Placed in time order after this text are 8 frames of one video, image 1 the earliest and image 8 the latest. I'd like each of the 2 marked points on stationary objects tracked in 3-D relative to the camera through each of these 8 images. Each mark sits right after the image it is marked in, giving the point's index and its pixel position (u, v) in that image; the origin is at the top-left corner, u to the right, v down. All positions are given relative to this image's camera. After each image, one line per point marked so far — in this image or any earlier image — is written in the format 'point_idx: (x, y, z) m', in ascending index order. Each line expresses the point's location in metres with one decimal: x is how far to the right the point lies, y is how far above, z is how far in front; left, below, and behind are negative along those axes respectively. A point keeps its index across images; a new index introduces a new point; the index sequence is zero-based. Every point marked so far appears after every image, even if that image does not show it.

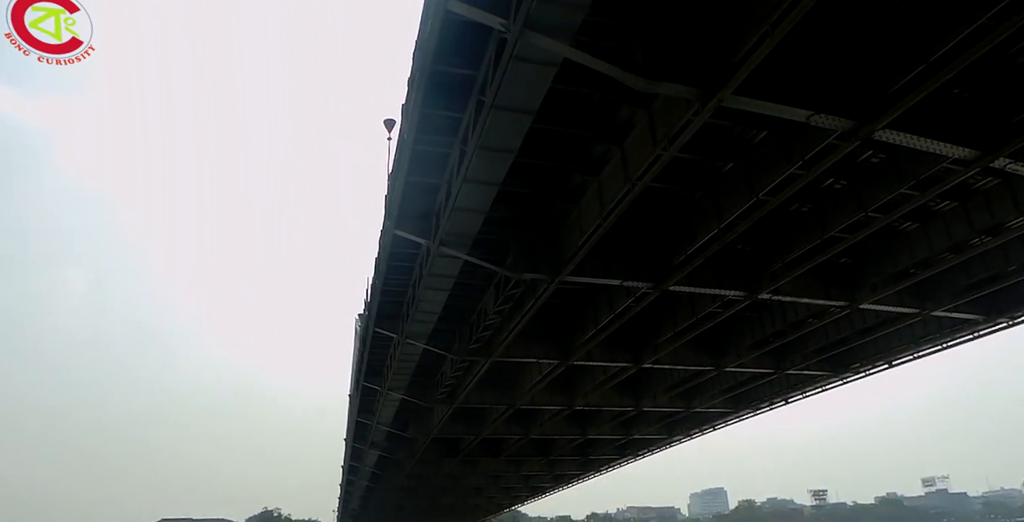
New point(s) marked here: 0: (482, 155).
0: (-0.7, +2.2, +12.2) m
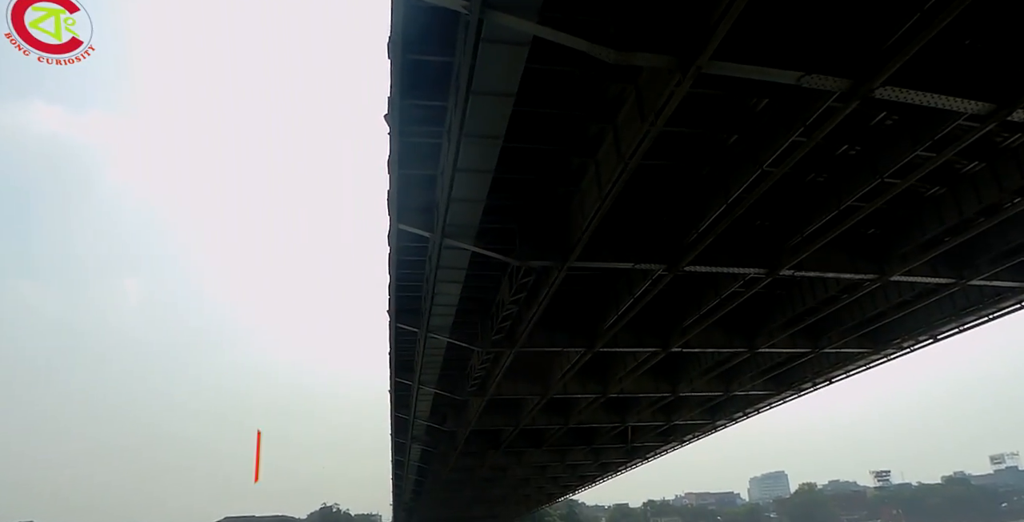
0: (-0.9, +2.4, +12.1) m
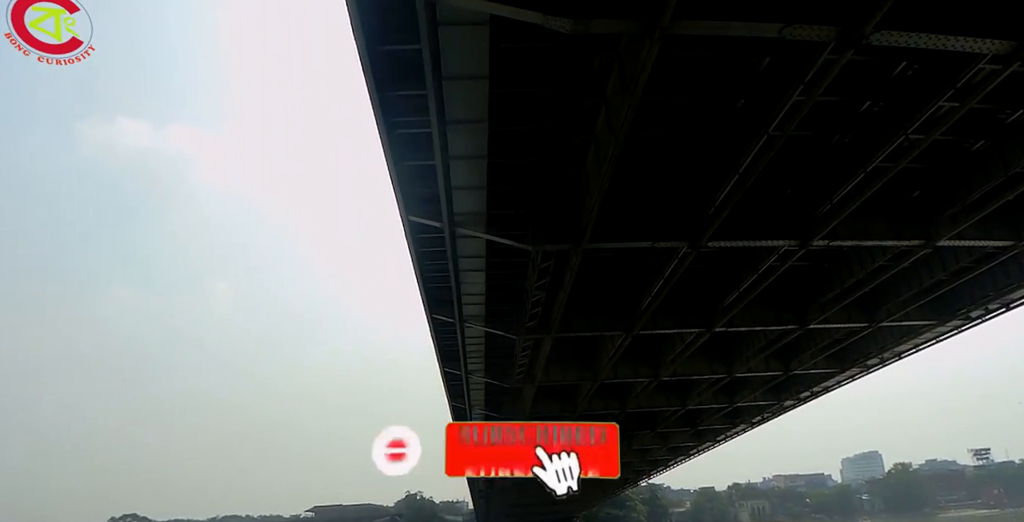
0: (-1.1, +2.6, +11.9) m
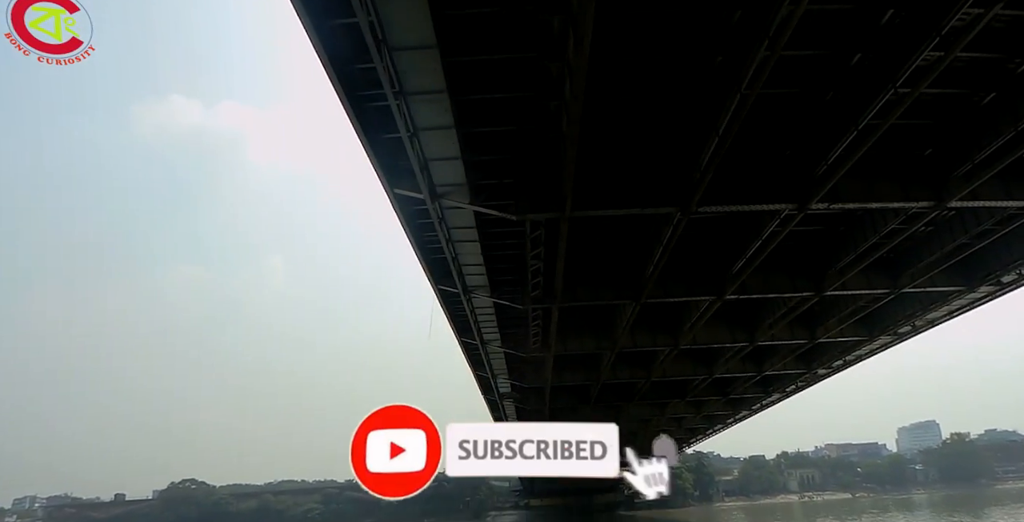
0: (-1.8, +3.2, +11.8) m
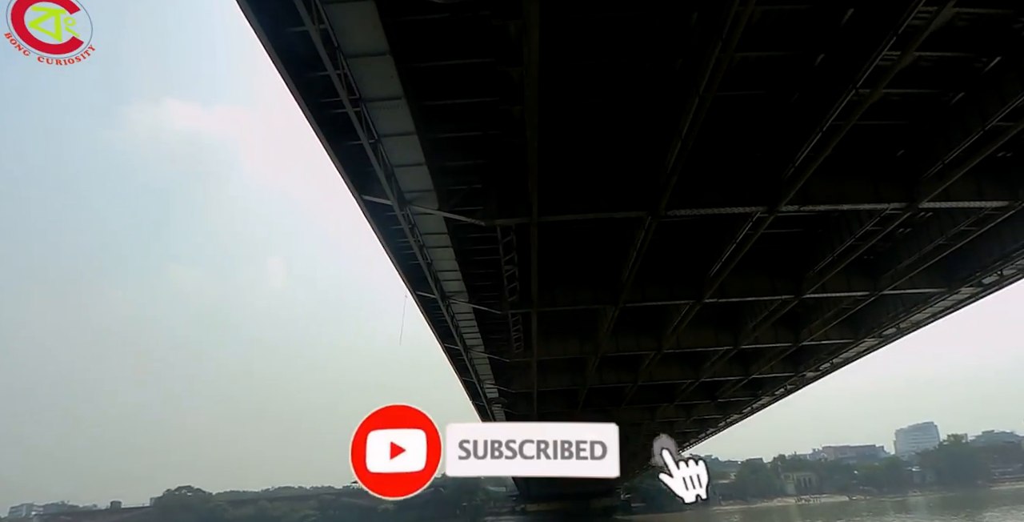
0: (-2.7, +3.1, +11.6) m
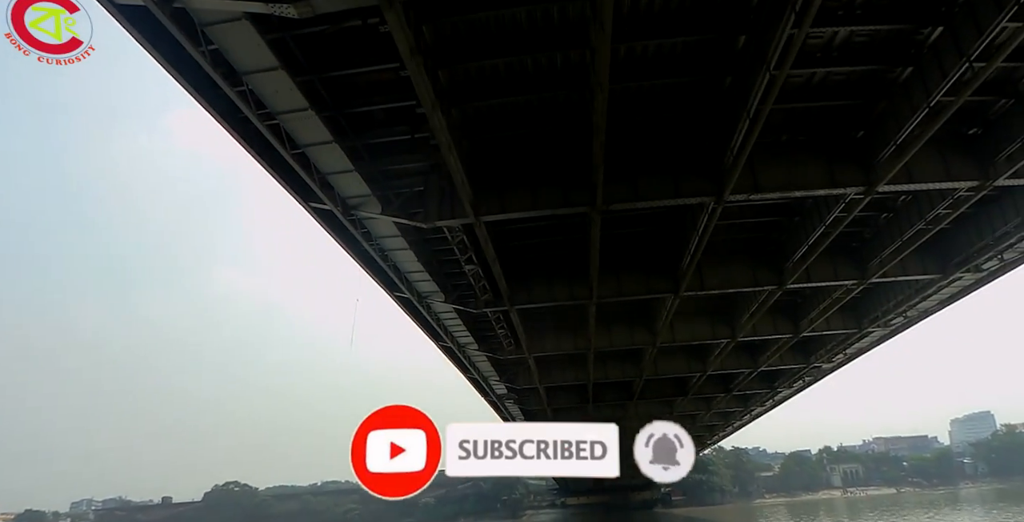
0: (-4.4, +3.0, +11.5) m
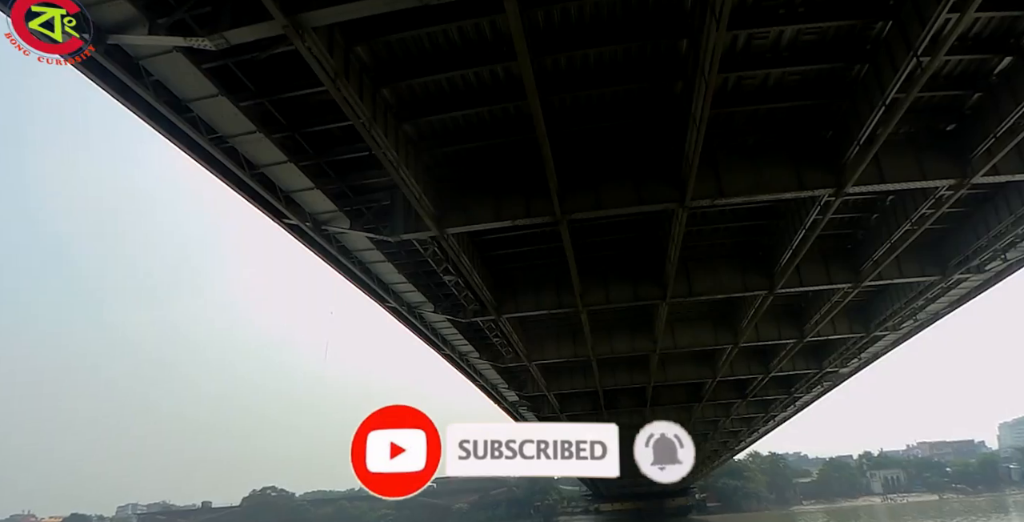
0: (-5.5, +2.7, +11.7) m
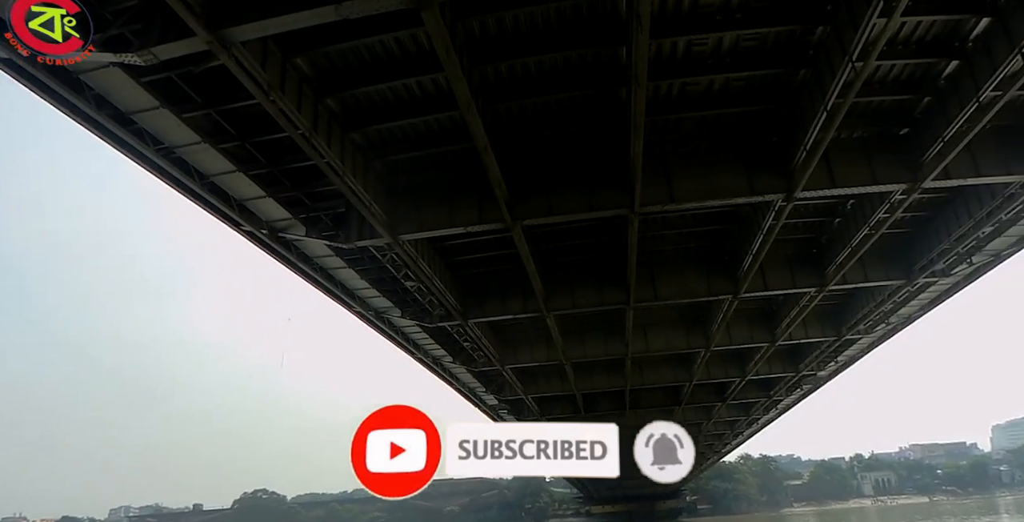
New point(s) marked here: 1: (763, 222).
0: (-6.7, +2.6, +11.4) m
1: (+6.8, +1.1, +15.7) m
